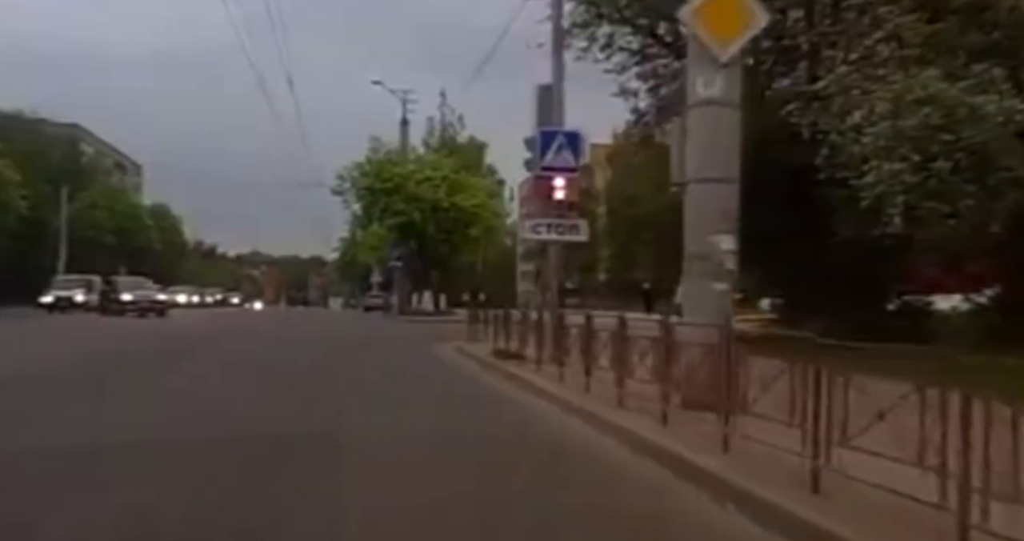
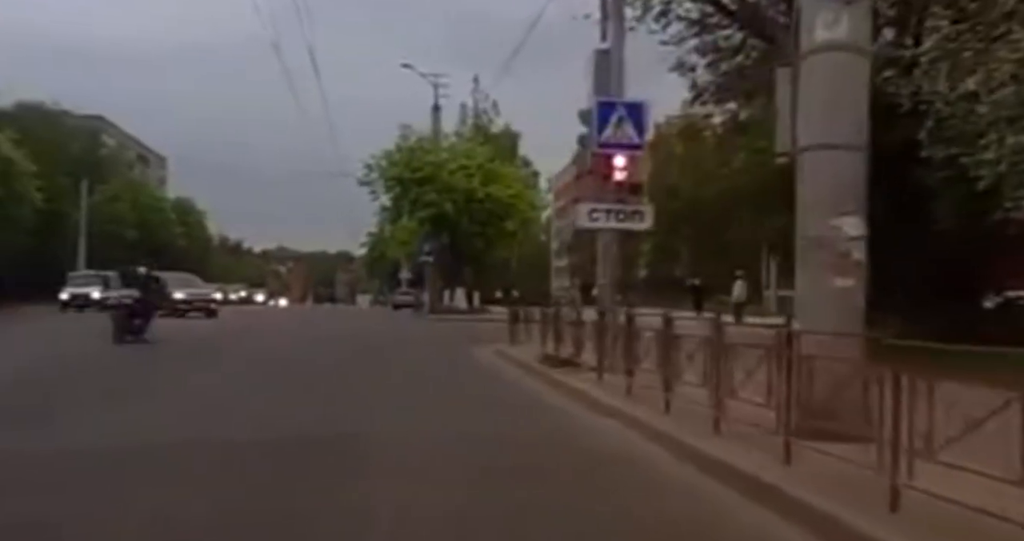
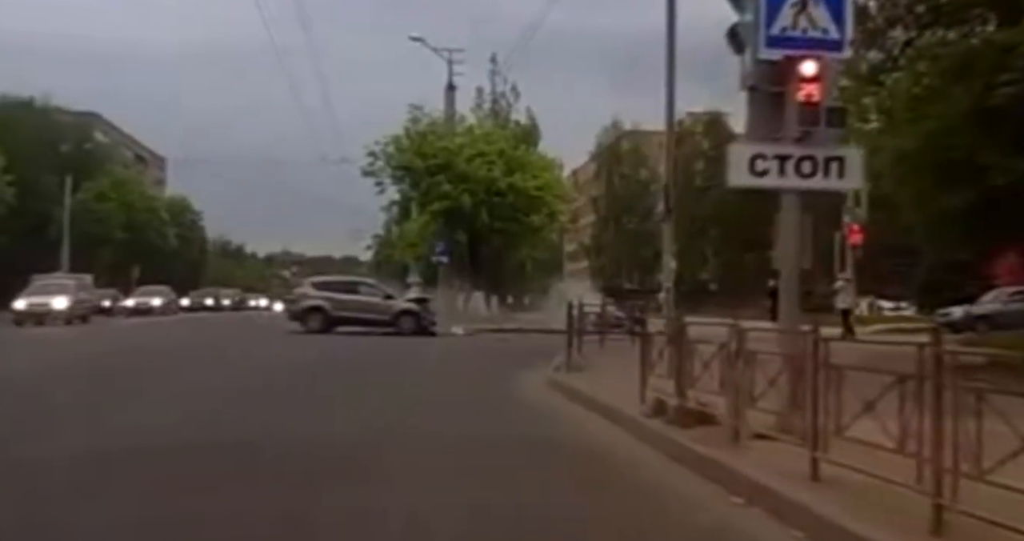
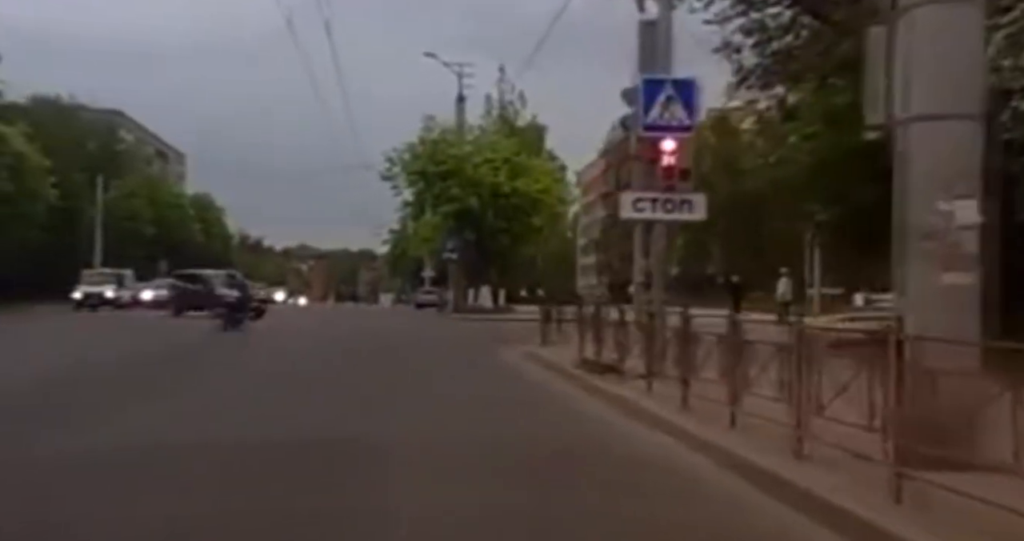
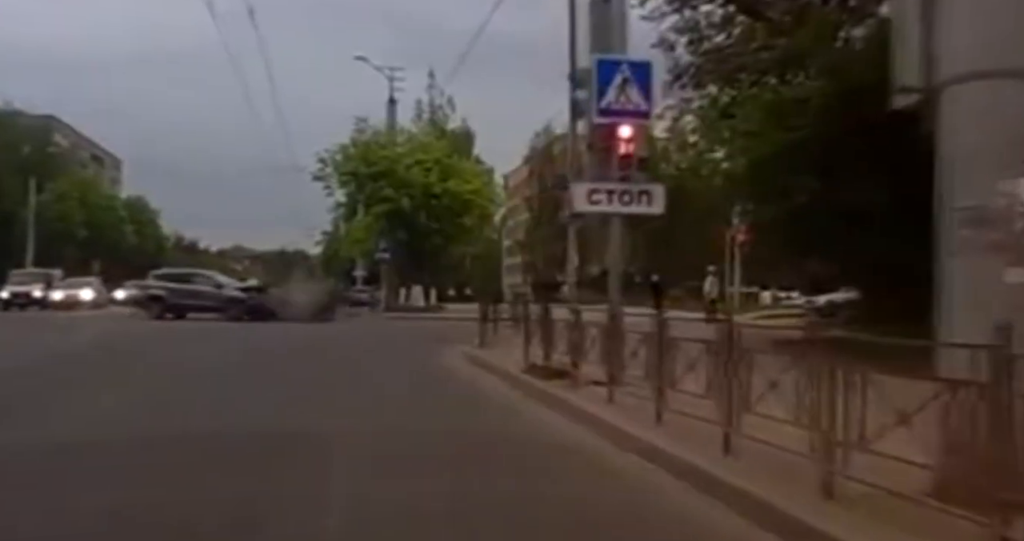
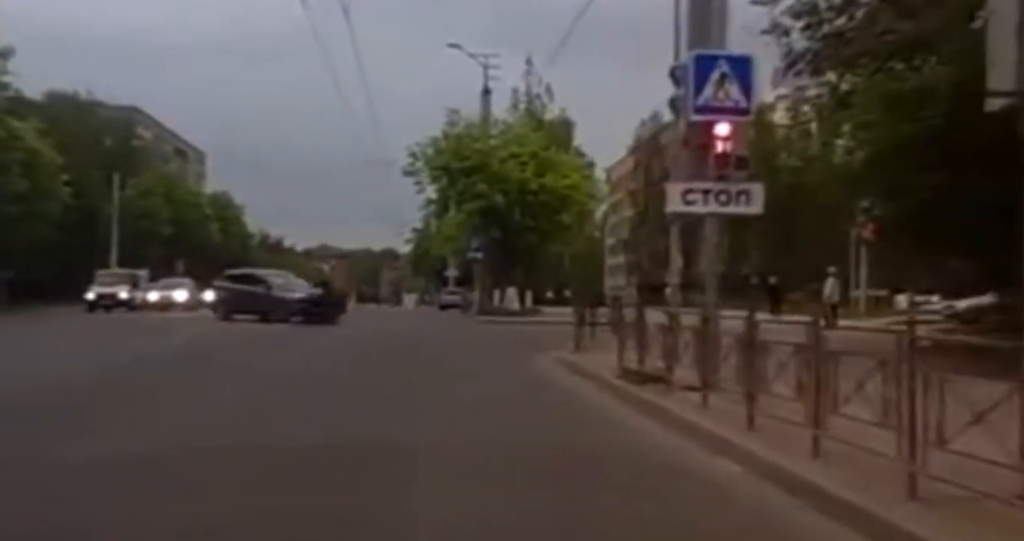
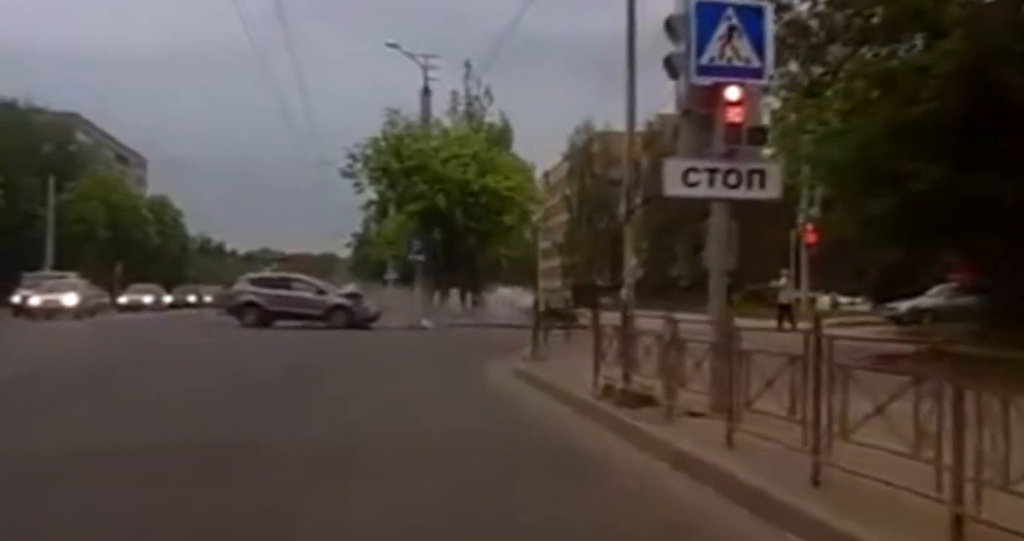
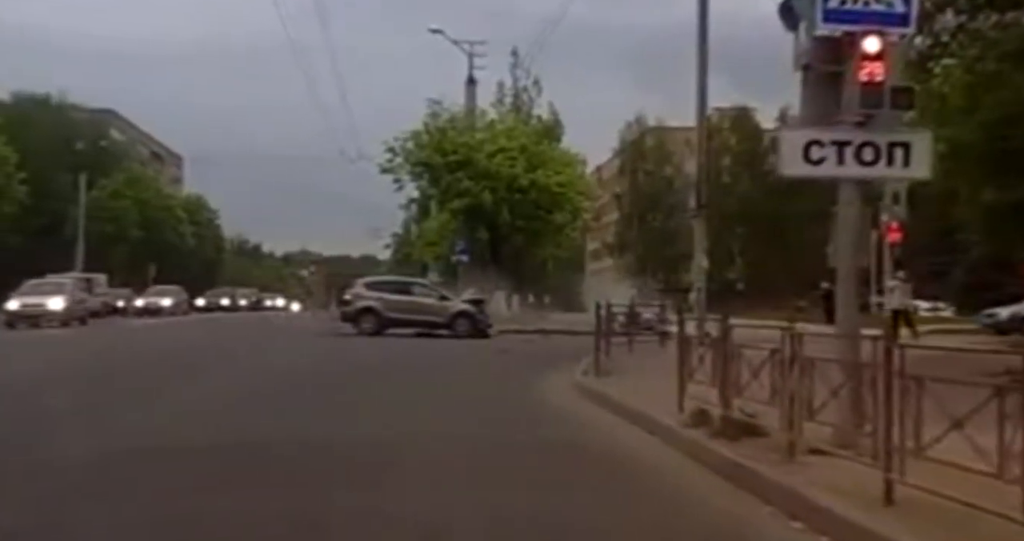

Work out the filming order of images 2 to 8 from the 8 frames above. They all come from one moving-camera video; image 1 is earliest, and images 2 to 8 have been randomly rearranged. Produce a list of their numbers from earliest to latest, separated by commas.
2, 4, 6, 5, 7, 3, 8
